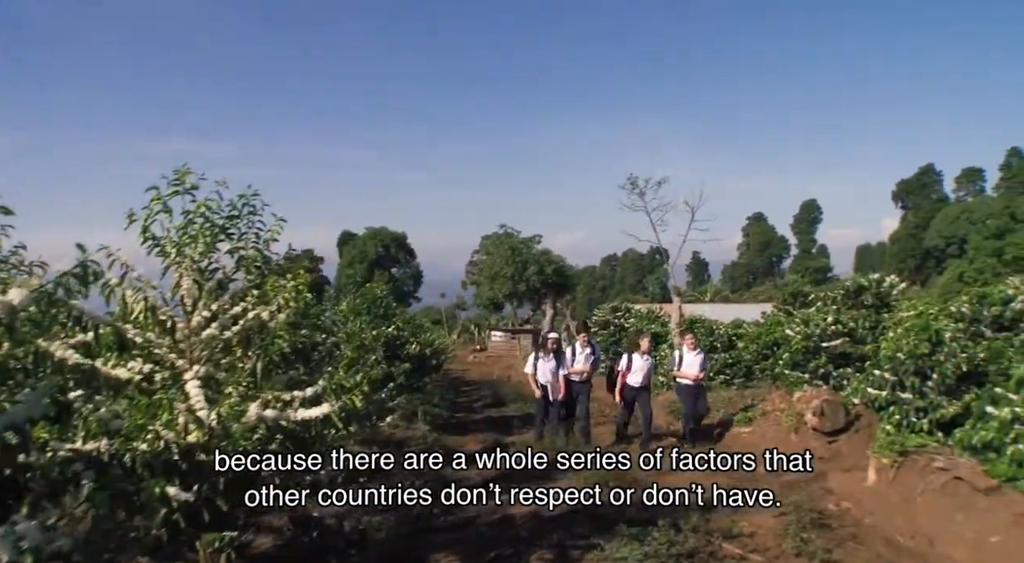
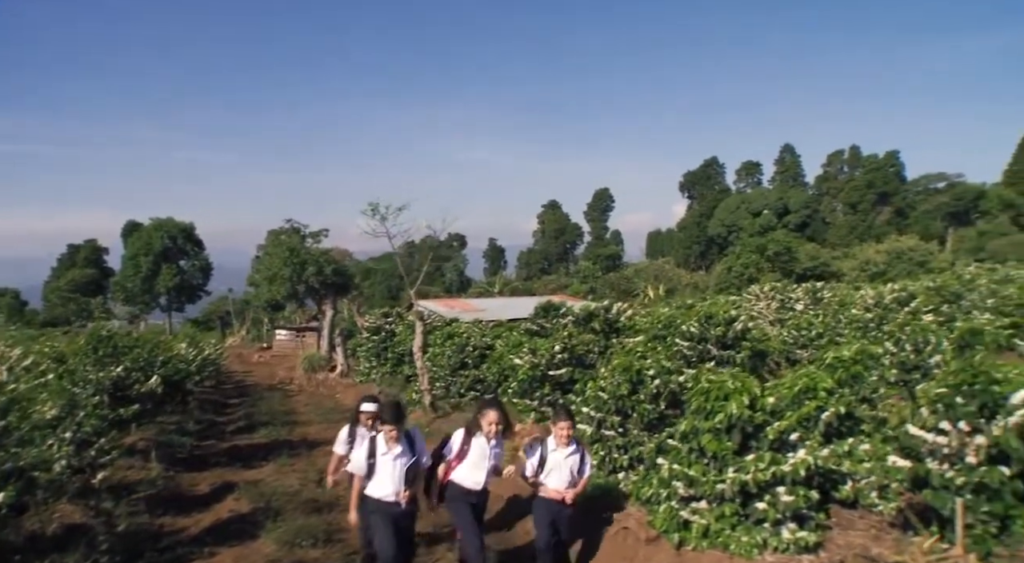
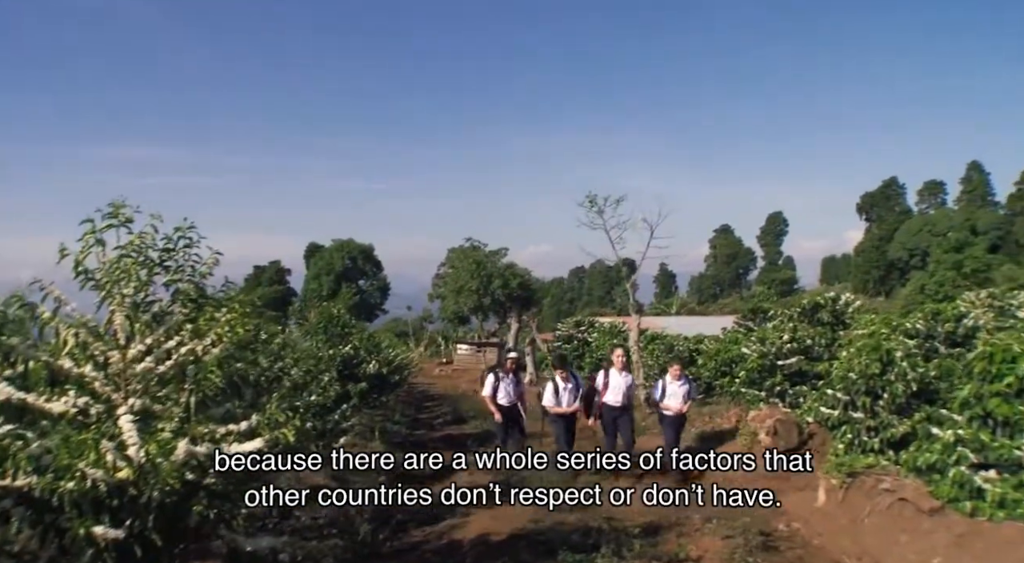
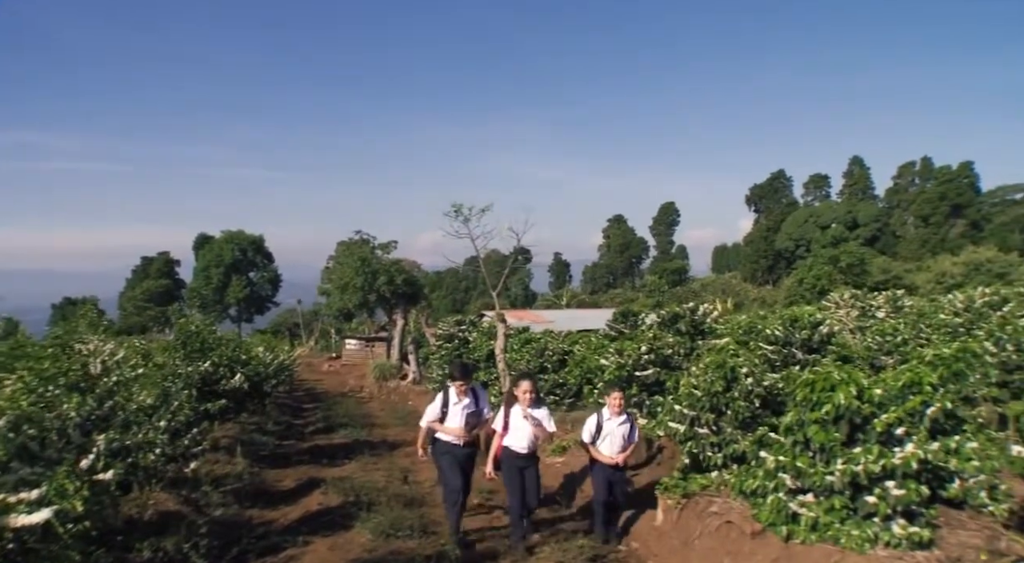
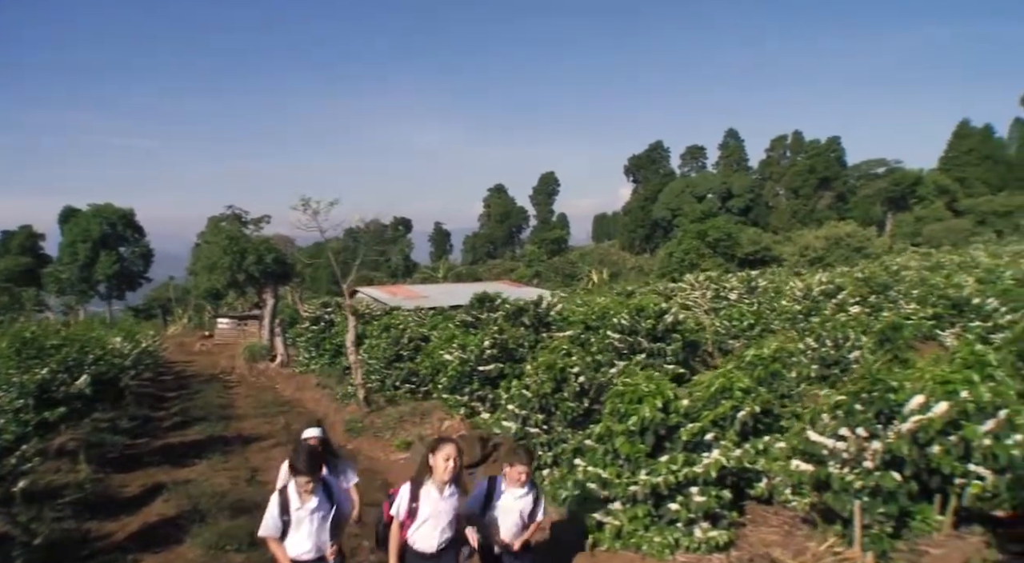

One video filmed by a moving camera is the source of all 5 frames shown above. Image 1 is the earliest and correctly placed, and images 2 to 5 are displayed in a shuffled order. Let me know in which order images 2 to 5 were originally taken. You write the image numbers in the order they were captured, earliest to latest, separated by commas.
3, 4, 2, 5
